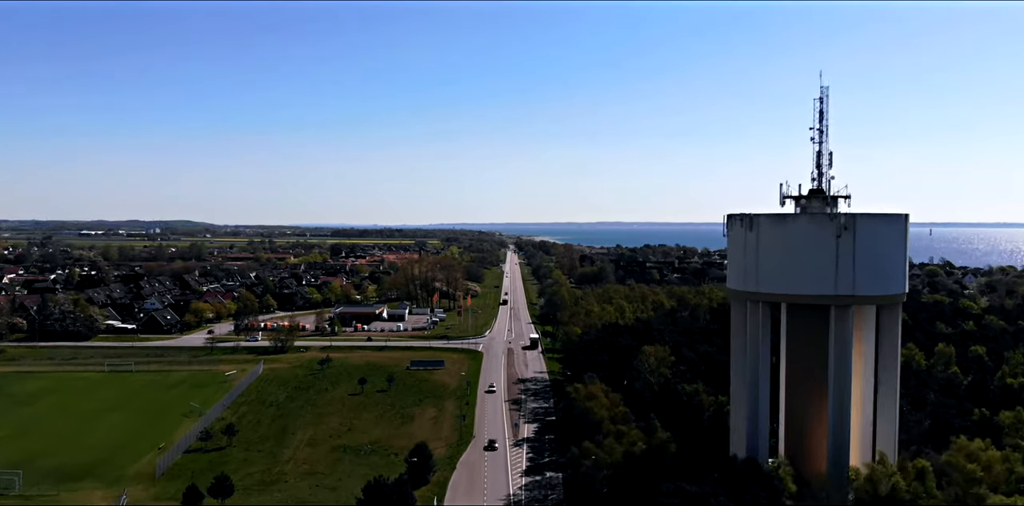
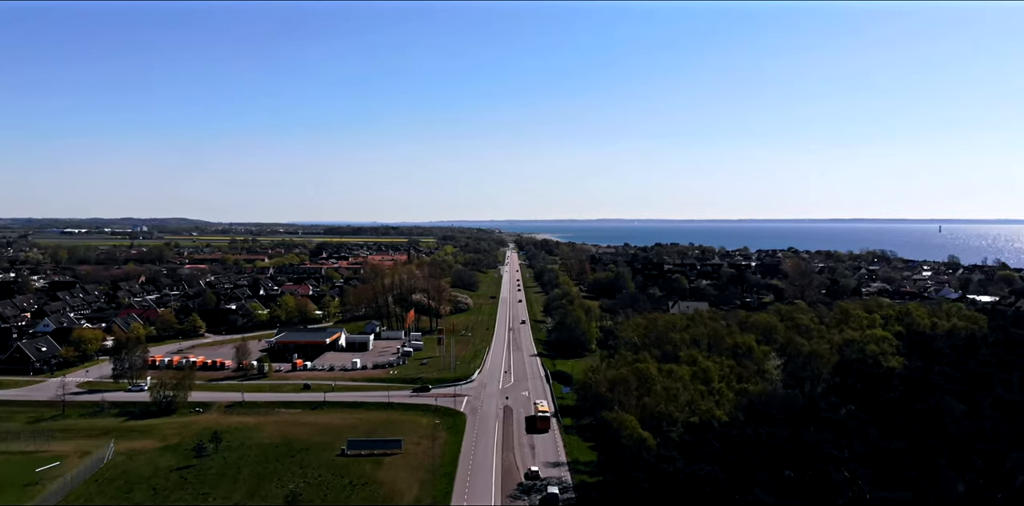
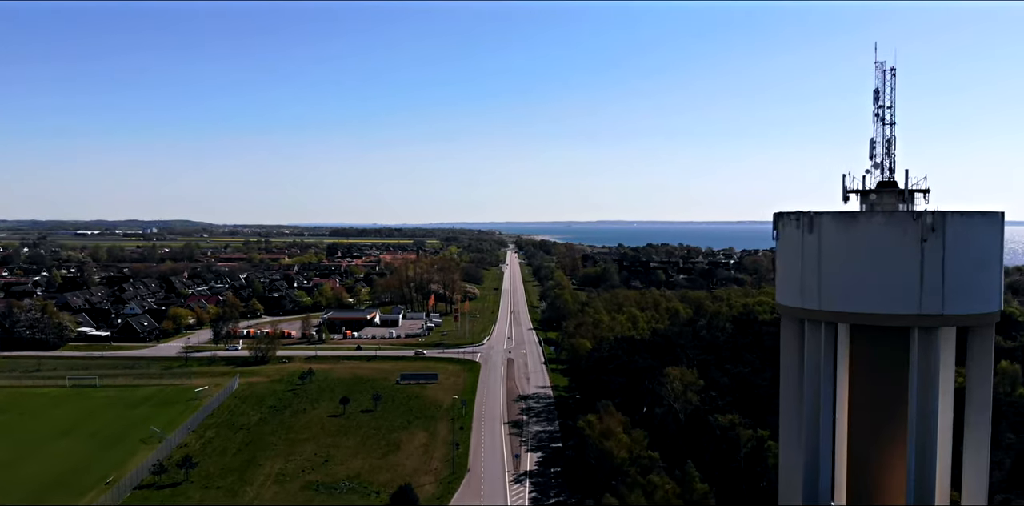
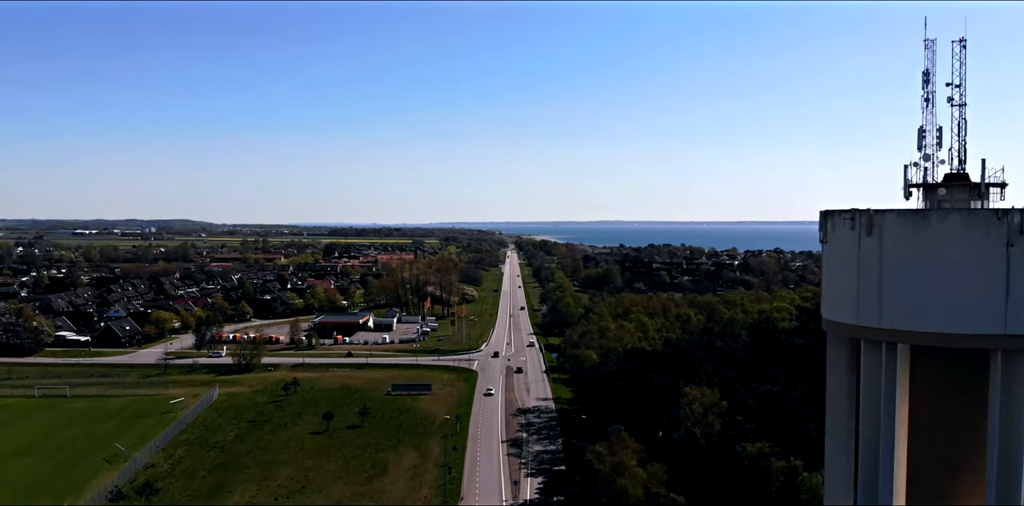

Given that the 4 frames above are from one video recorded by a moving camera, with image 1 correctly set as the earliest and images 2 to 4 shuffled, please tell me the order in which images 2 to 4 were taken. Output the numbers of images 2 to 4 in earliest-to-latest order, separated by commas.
3, 4, 2
